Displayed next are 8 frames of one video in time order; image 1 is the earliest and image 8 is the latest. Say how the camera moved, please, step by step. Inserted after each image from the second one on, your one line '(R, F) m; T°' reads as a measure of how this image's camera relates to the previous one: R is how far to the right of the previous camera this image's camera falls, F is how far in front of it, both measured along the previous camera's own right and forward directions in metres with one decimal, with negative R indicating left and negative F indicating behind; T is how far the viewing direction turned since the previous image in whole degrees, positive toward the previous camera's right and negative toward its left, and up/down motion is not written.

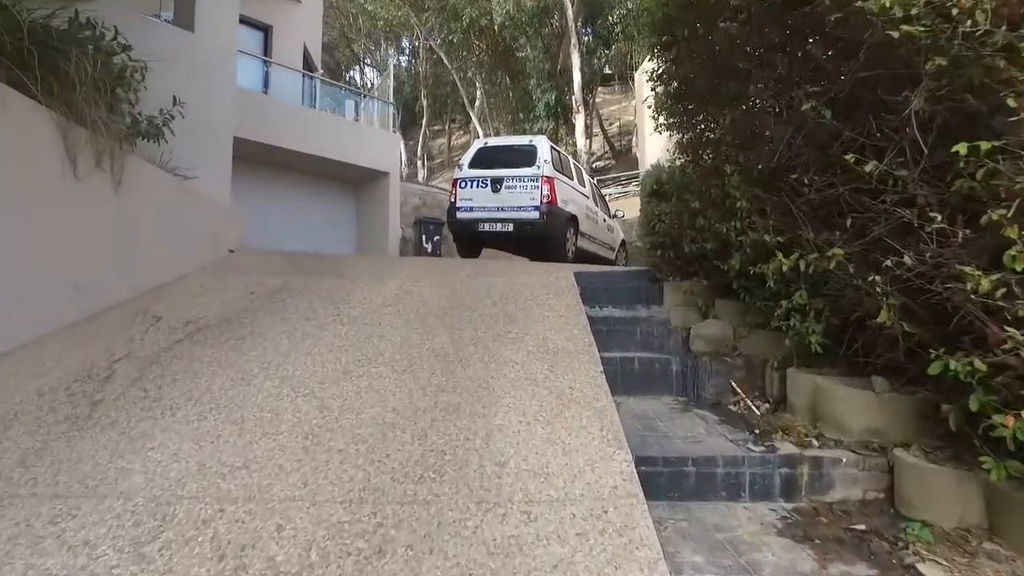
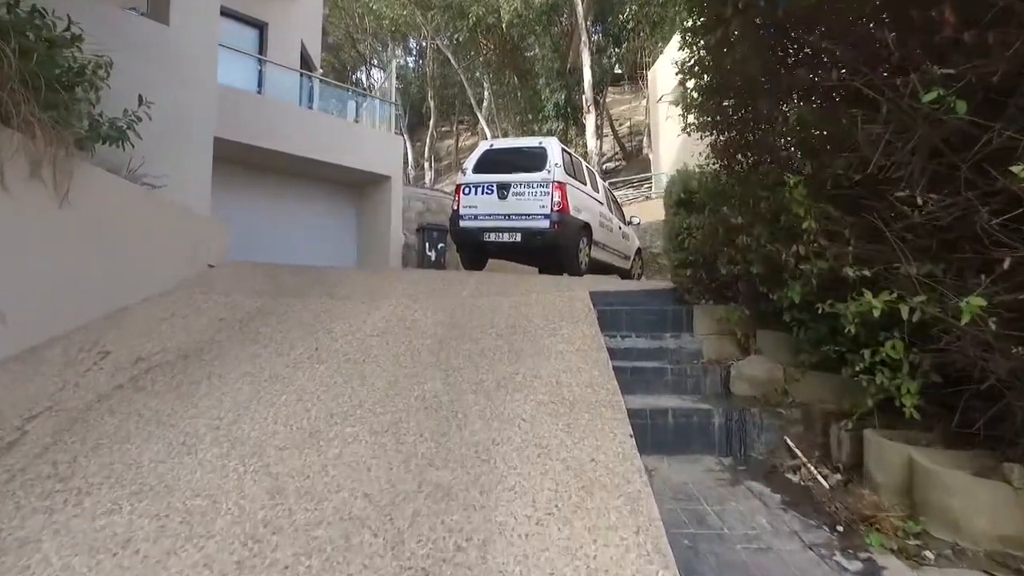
(0.0, +0.8) m; -1°
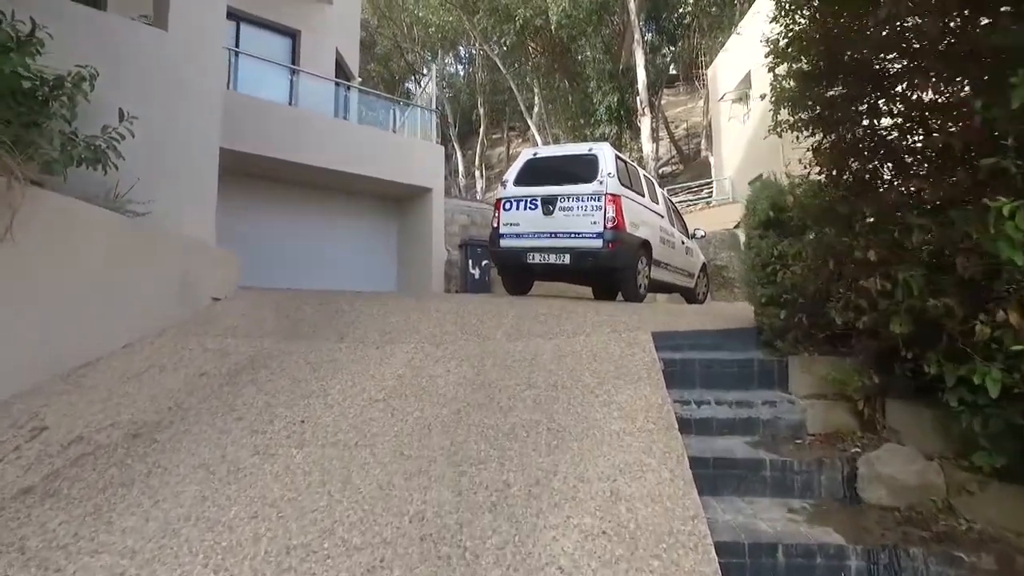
(+0.1, +1.1) m; -5°
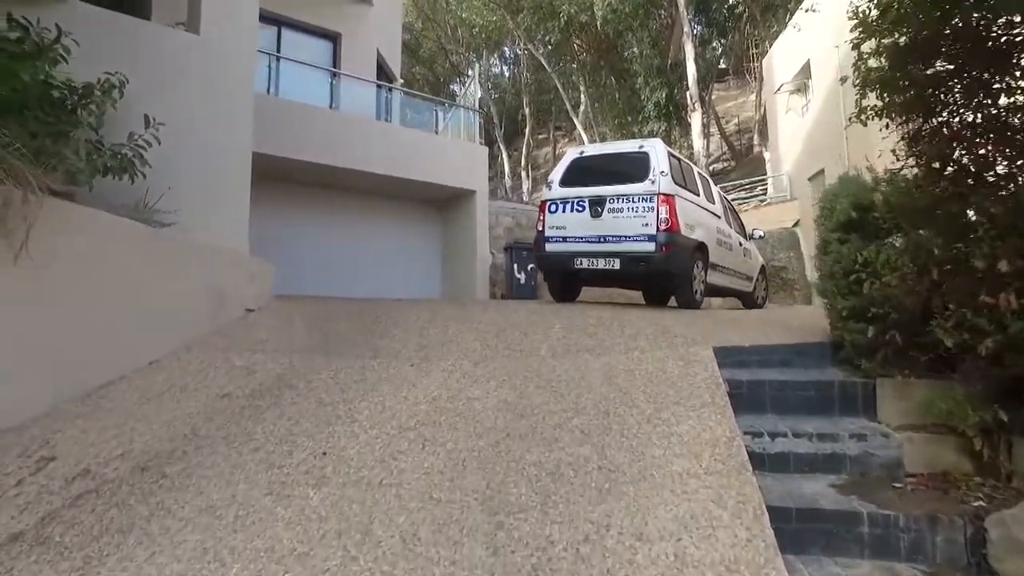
(0.0, +0.4) m; -4°
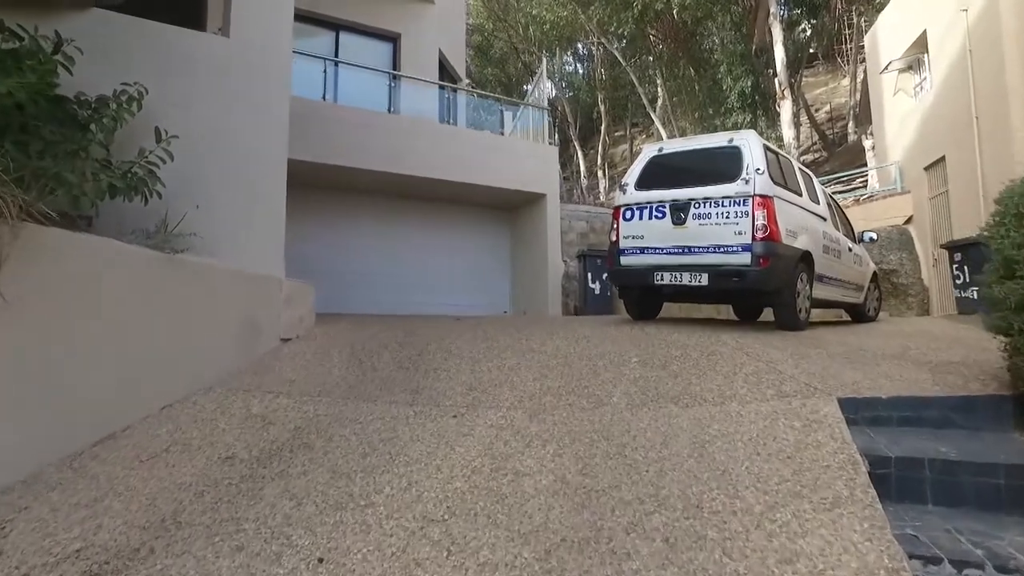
(+0.1, +0.9) m; -7°
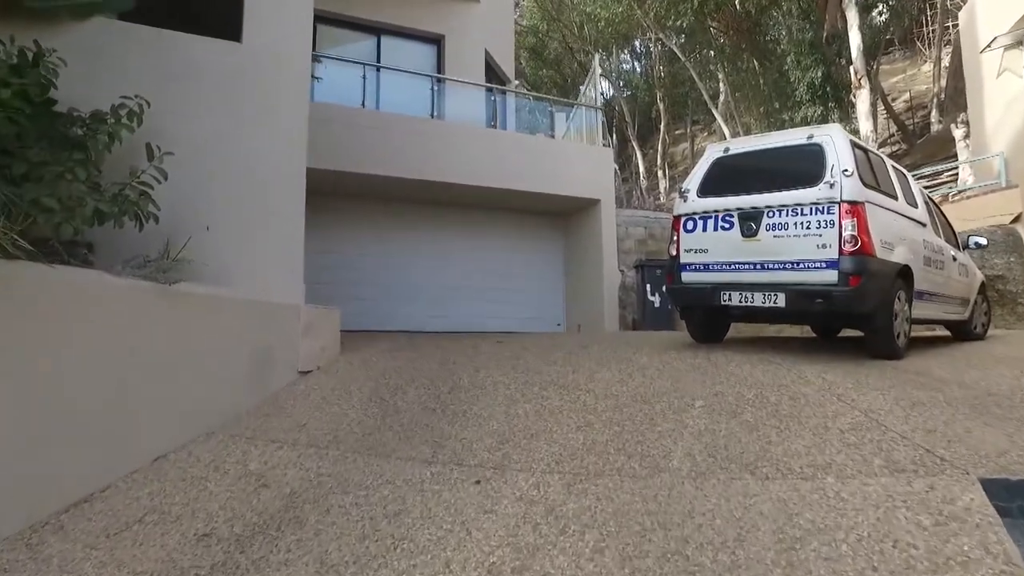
(+0.1, +0.7) m; -5°
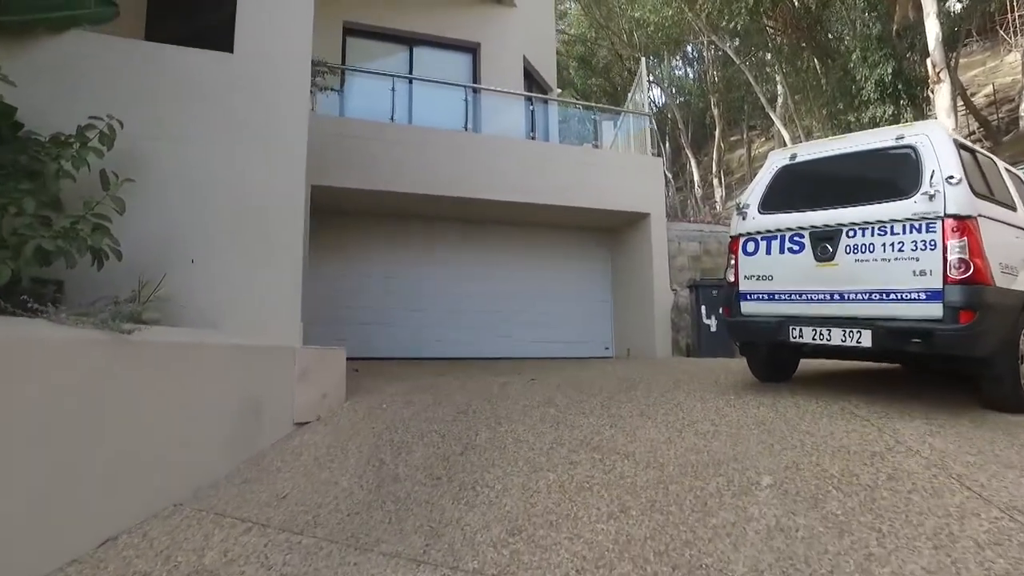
(+0.2, +0.8) m; -5°
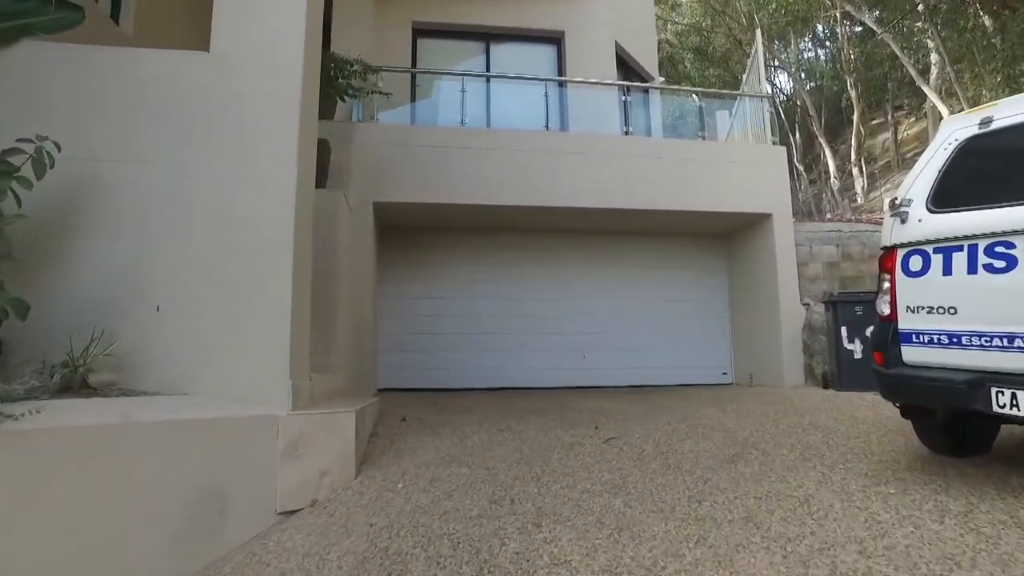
(+0.4, +1.4) m; -11°
